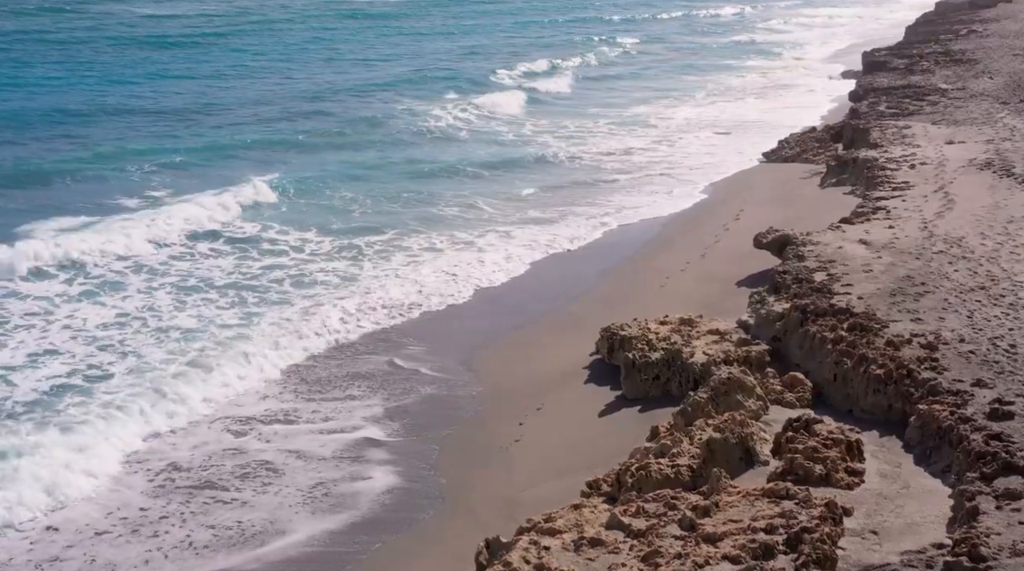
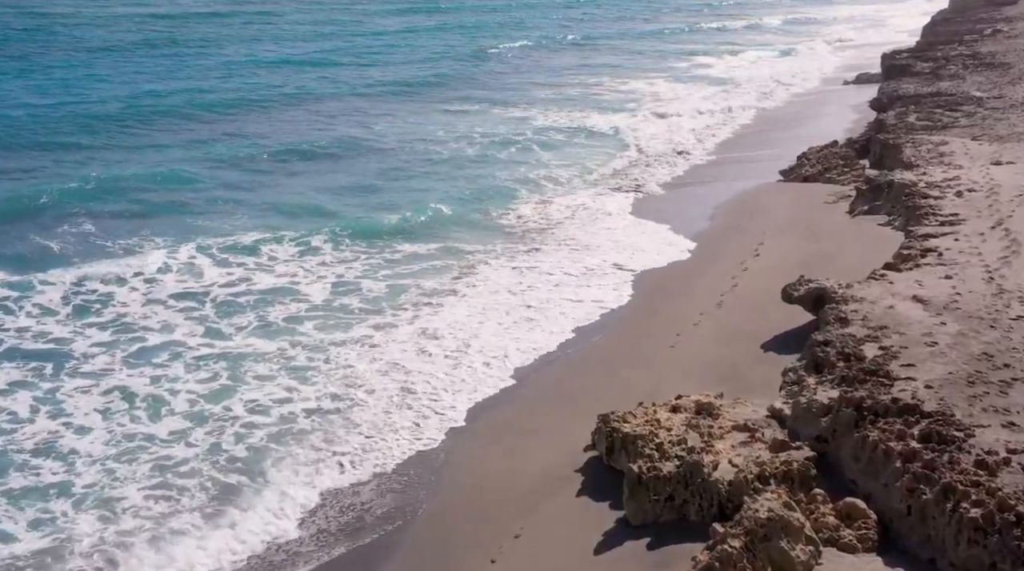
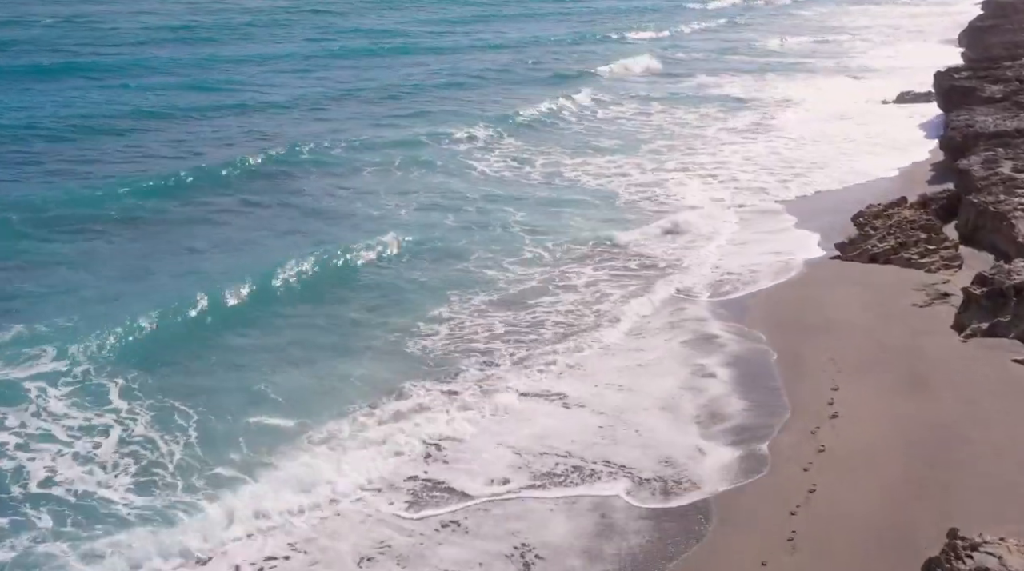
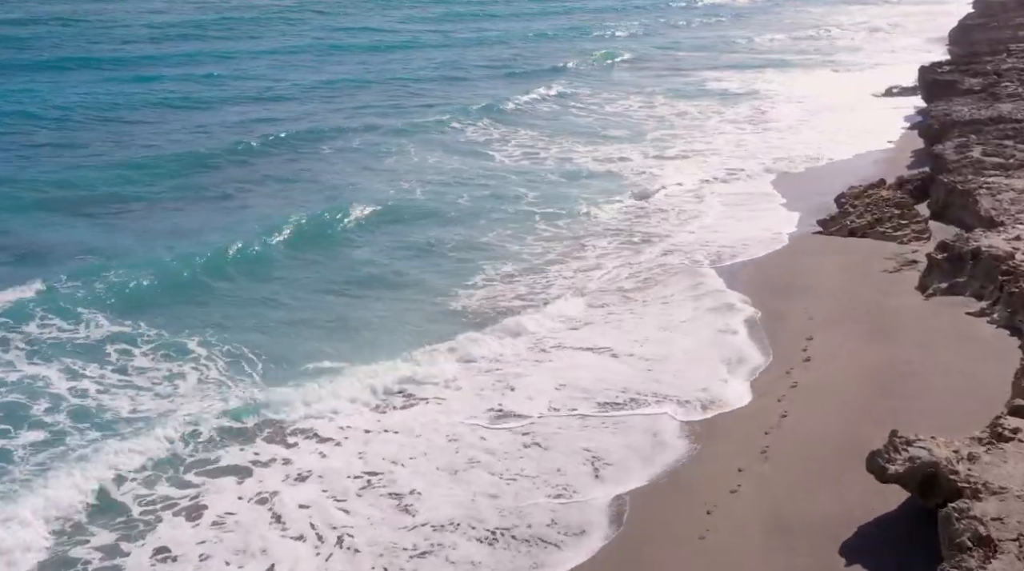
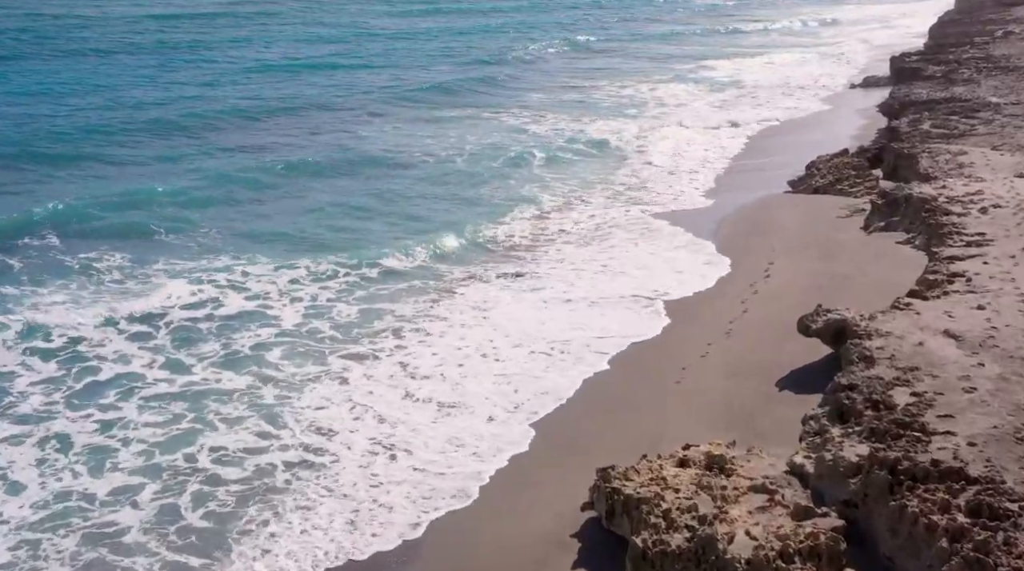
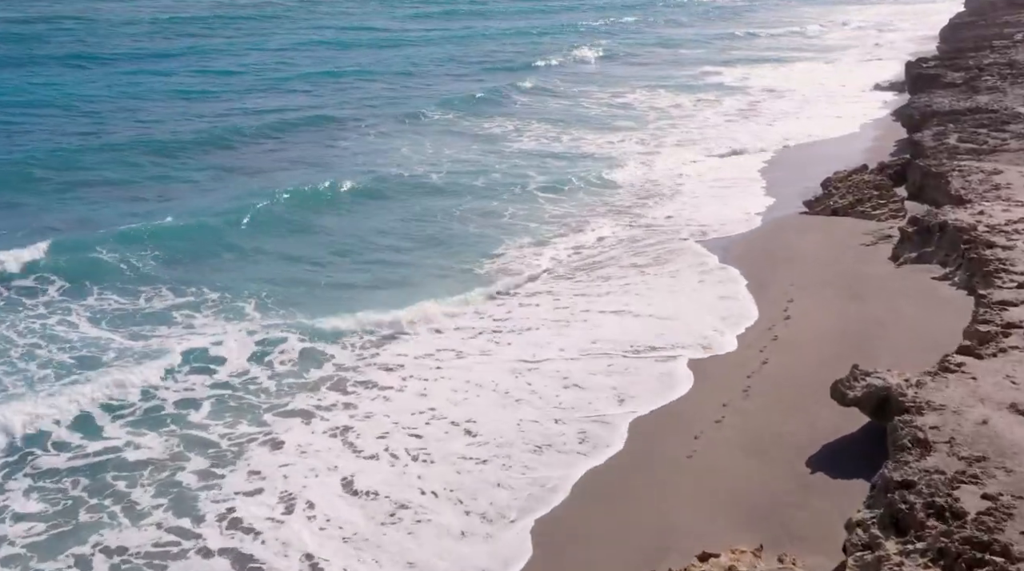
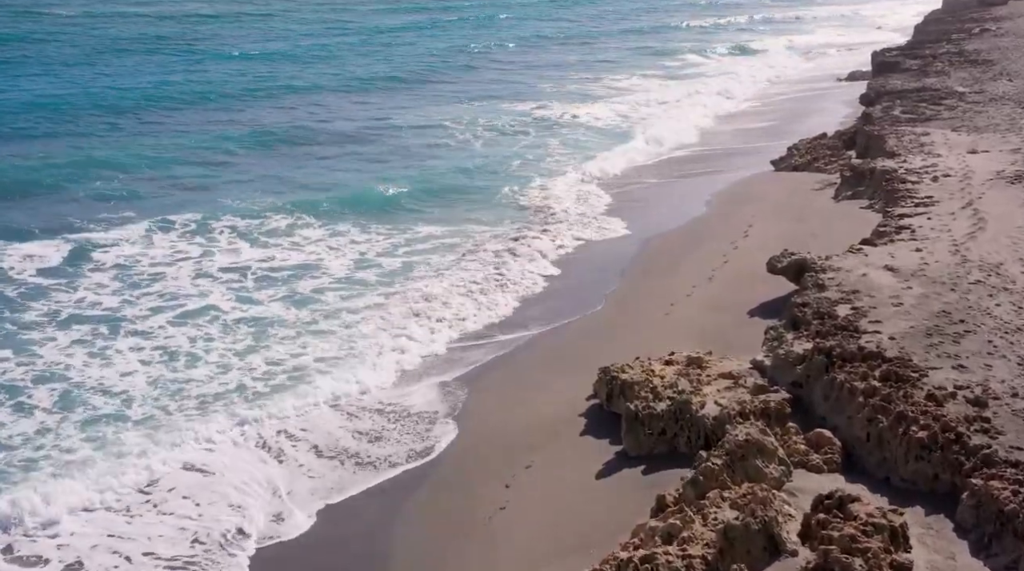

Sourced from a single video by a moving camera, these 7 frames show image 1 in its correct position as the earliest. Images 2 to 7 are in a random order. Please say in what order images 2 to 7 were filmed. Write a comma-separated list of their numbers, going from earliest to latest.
7, 2, 5, 6, 4, 3
